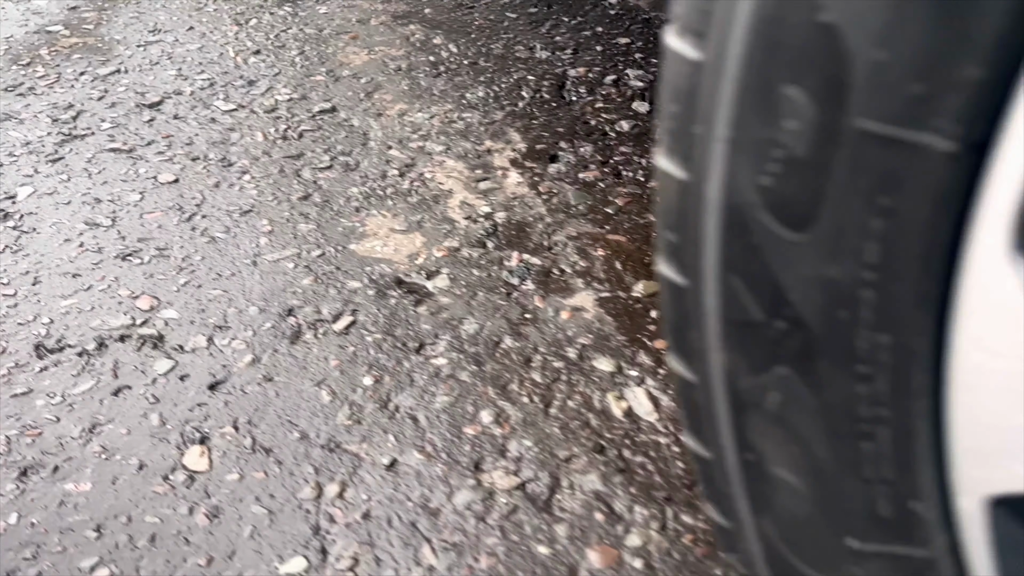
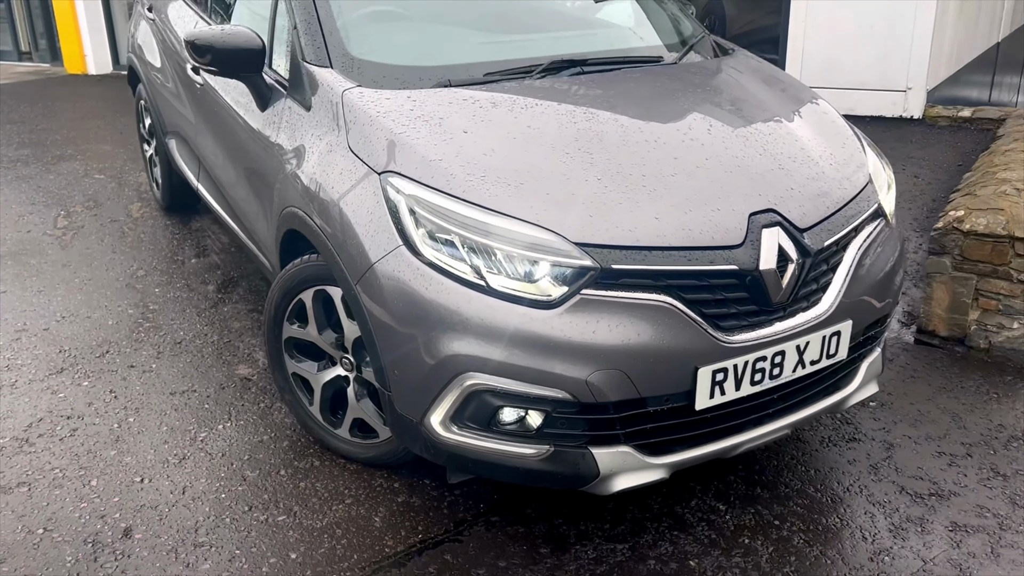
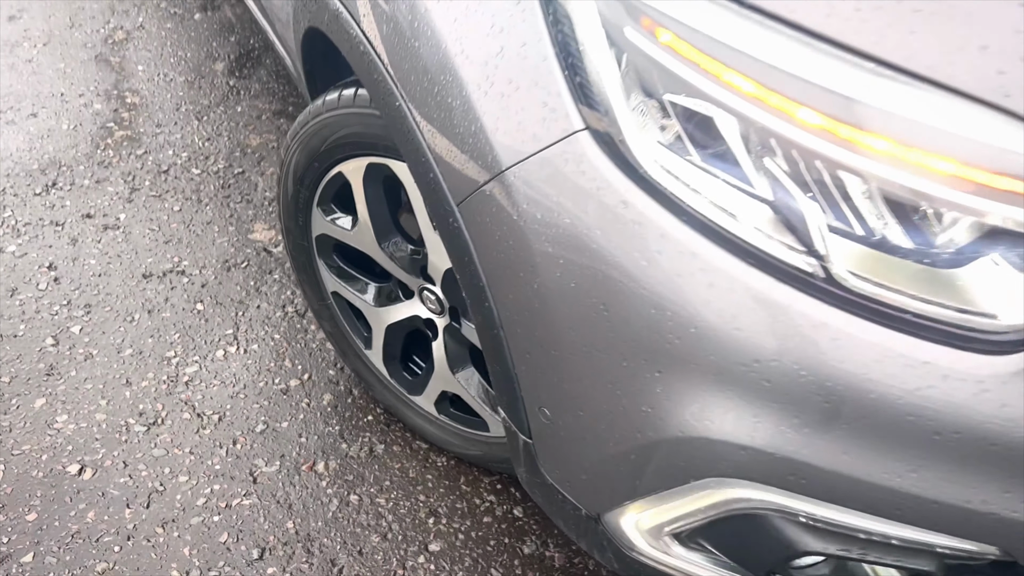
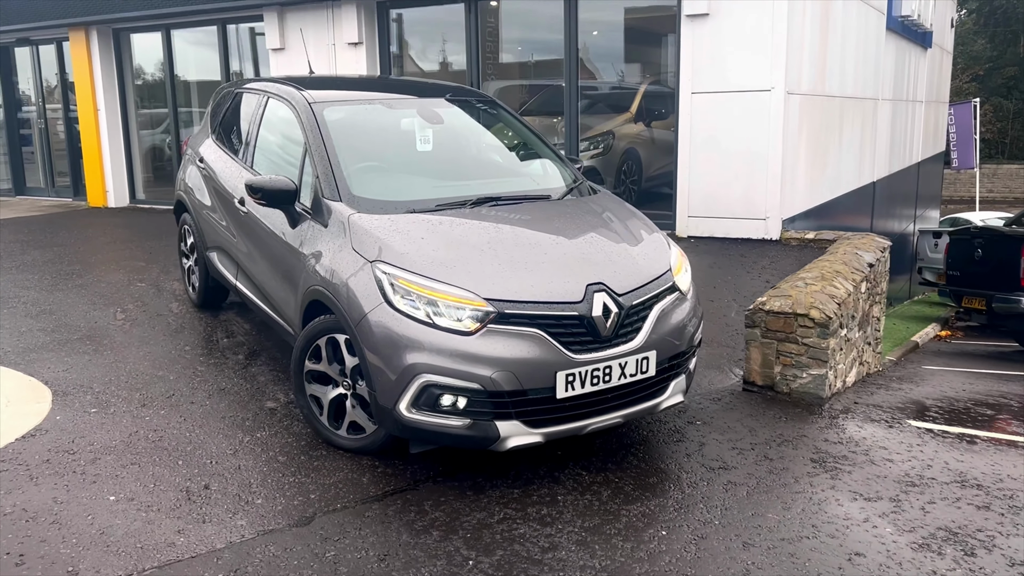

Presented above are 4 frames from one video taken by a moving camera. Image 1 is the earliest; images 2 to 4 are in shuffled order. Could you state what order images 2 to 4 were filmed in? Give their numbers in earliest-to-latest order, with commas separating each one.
3, 2, 4
